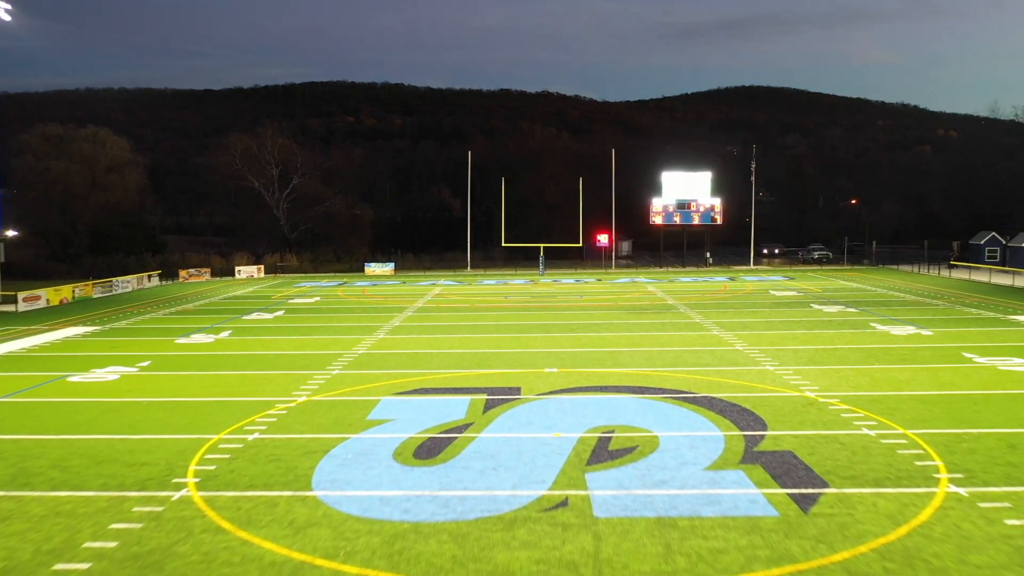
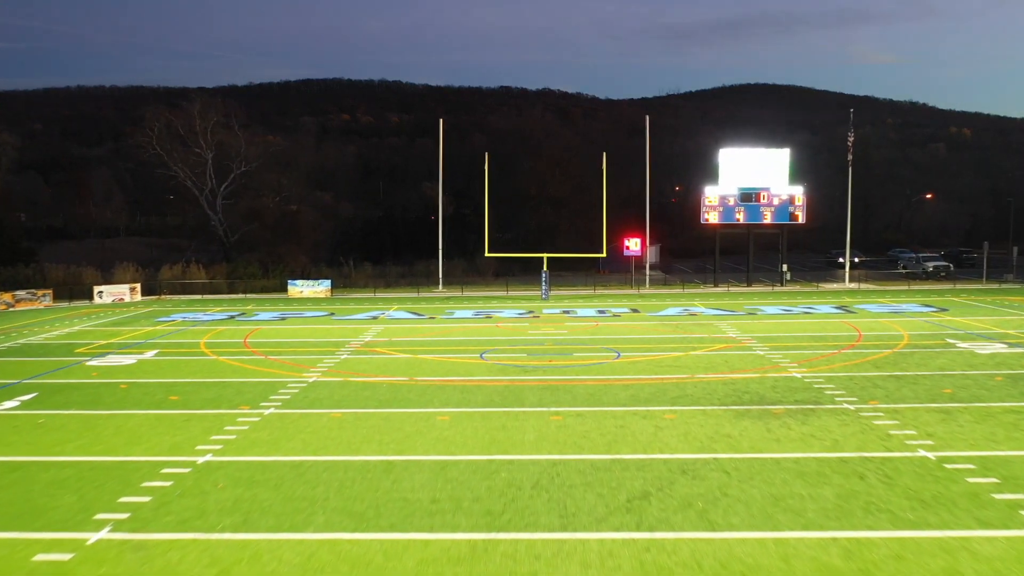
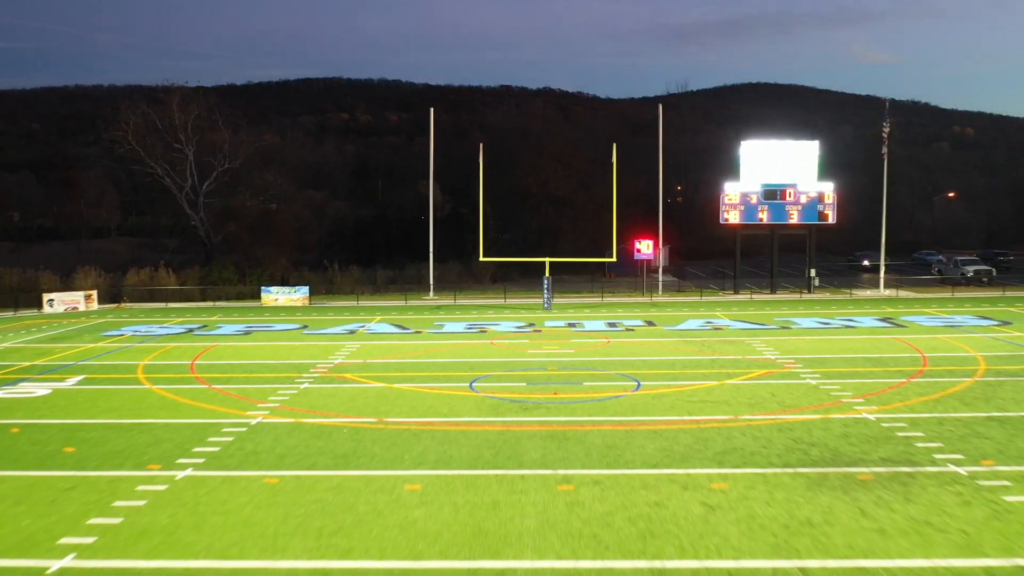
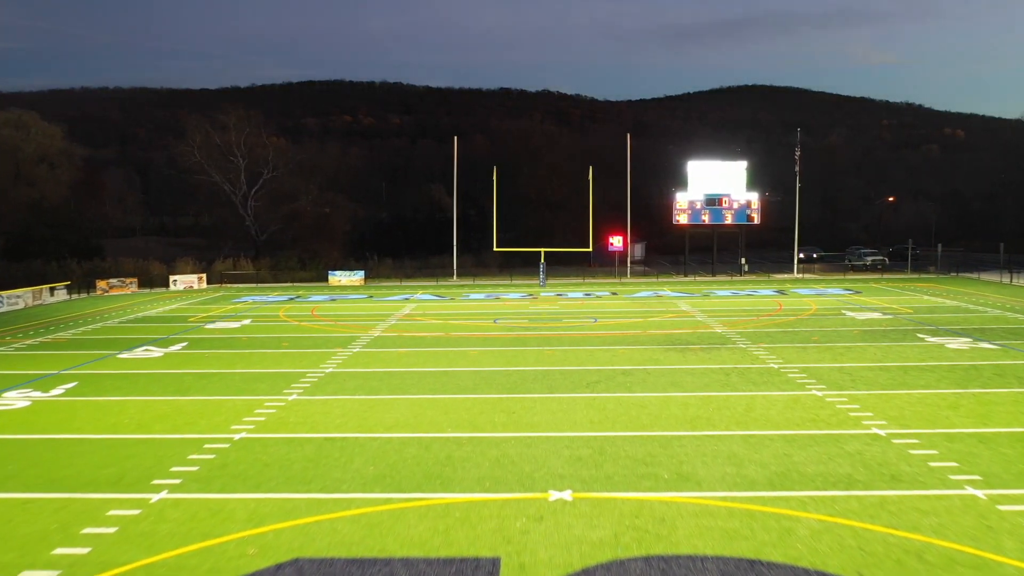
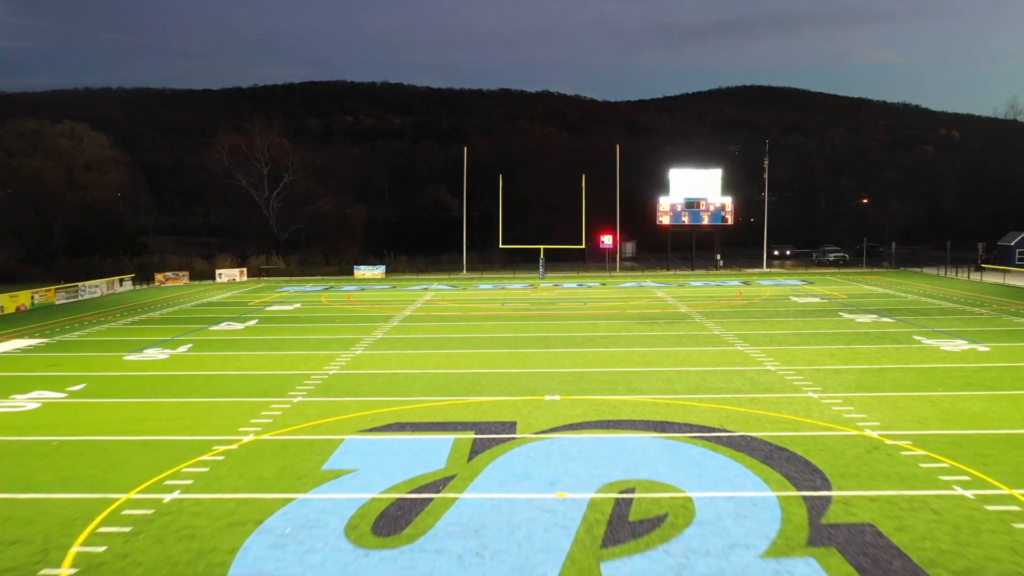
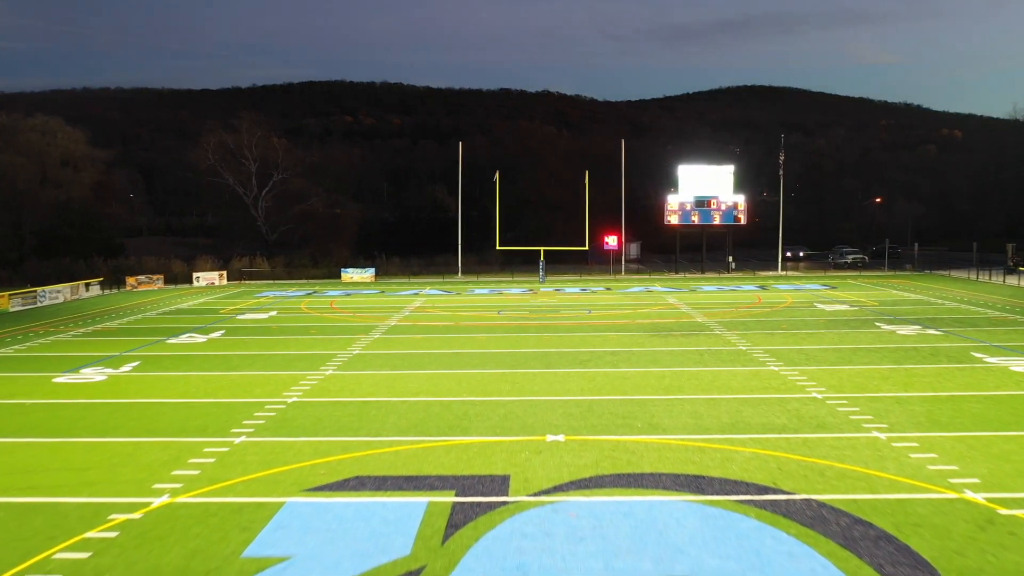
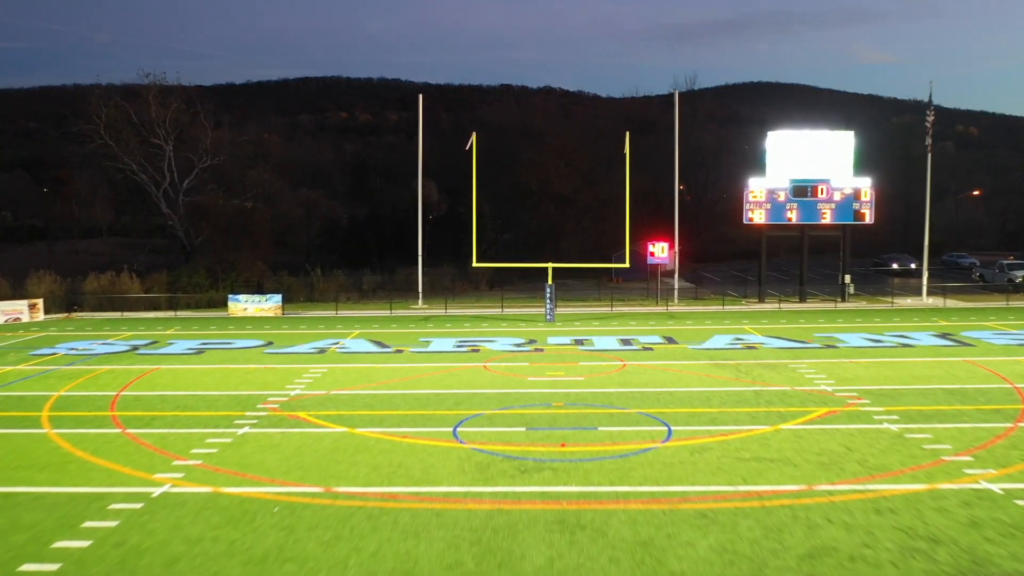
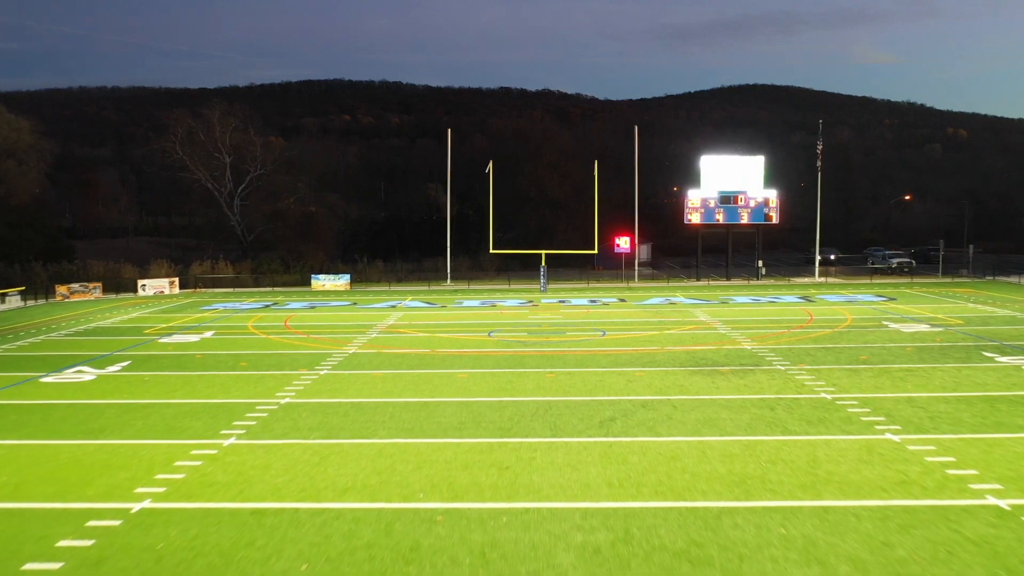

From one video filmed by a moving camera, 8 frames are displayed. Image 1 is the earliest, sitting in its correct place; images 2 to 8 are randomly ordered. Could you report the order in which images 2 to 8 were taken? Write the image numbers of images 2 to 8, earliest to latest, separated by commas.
5, 6, 4, 8, 2, 3, 7
